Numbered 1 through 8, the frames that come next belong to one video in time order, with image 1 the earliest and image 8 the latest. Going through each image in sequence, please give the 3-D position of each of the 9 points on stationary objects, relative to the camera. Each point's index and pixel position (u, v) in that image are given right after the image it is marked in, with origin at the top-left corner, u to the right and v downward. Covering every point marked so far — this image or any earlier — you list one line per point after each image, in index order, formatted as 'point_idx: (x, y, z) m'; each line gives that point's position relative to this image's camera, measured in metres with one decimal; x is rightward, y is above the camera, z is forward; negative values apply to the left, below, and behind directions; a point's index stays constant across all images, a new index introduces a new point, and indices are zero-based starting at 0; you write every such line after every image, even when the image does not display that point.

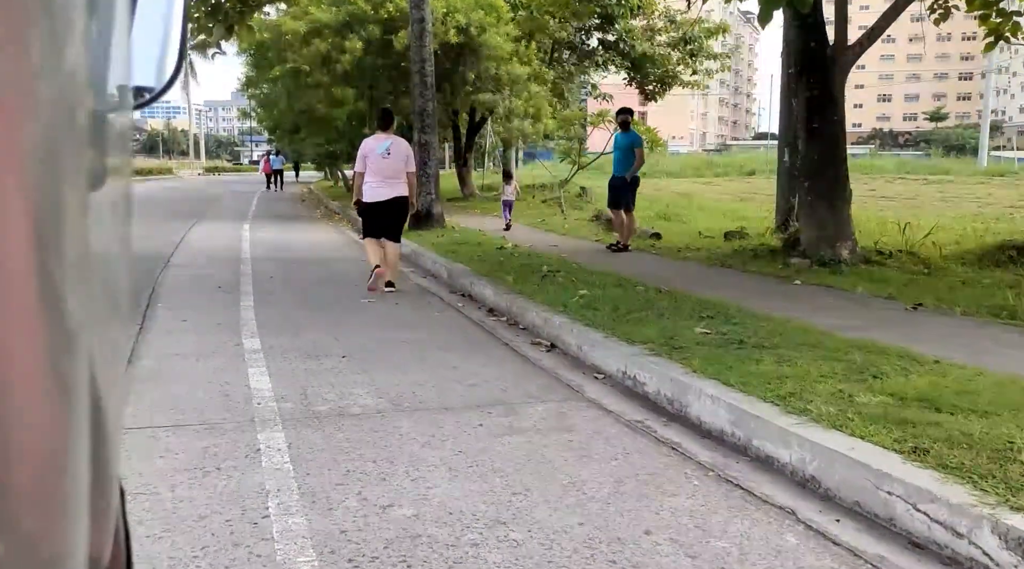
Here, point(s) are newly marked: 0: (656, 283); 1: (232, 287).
0: (+1.4, 0.0, +9.5) m
1: (-2.9, 0.0, +10.3) m
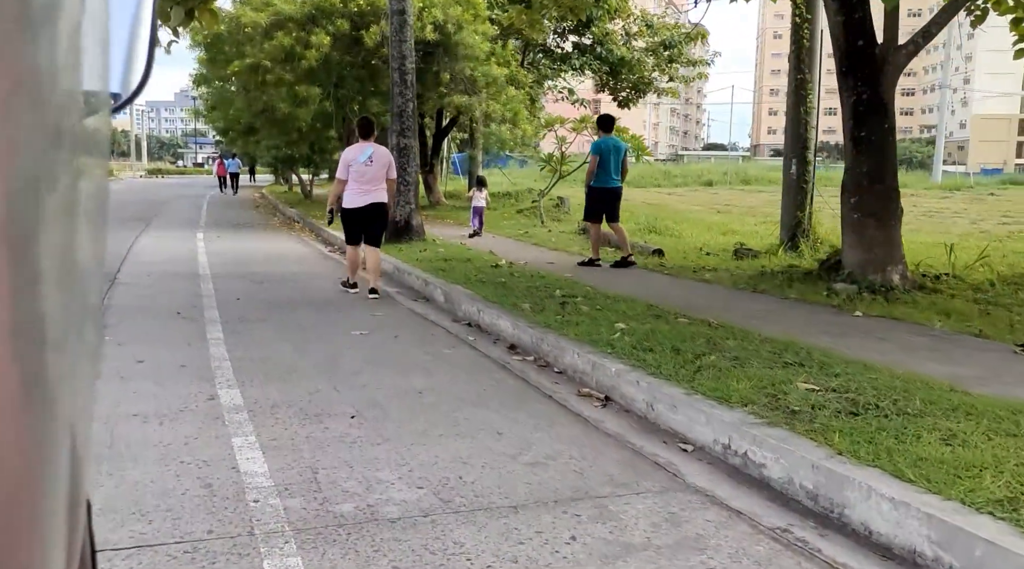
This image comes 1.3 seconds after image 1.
0: (+1.5, -0.2, +8.2) m
1: (-2.8, -0.2, +8.7) m
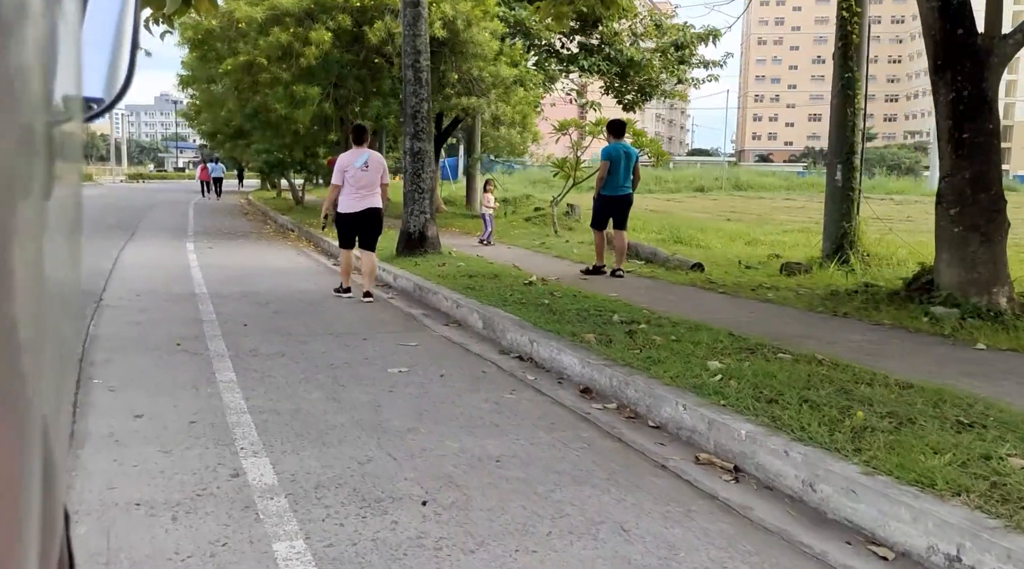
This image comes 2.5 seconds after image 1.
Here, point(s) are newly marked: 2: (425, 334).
0: (+1.9, -0.4, +7.0) m
1: (-2.3, -0.4, +7.5) m
2: (-0.7, -0.4, +8.5) m
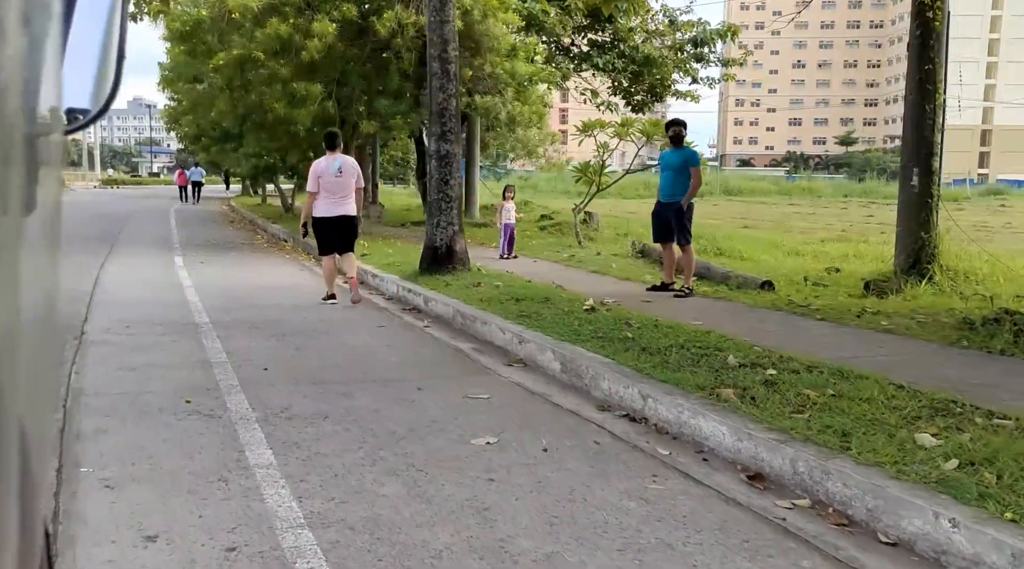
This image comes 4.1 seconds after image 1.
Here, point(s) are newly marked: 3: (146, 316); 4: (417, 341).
0: (+2.5, -0.6, +5.4) m
1: (-1.7, -0.7, +5.8) m
2: (-0.1, -0.6, +6.9) m
3: (-3.3, -0.3, +9.2) m
4: (-0.8, -0.5, +8.4) m
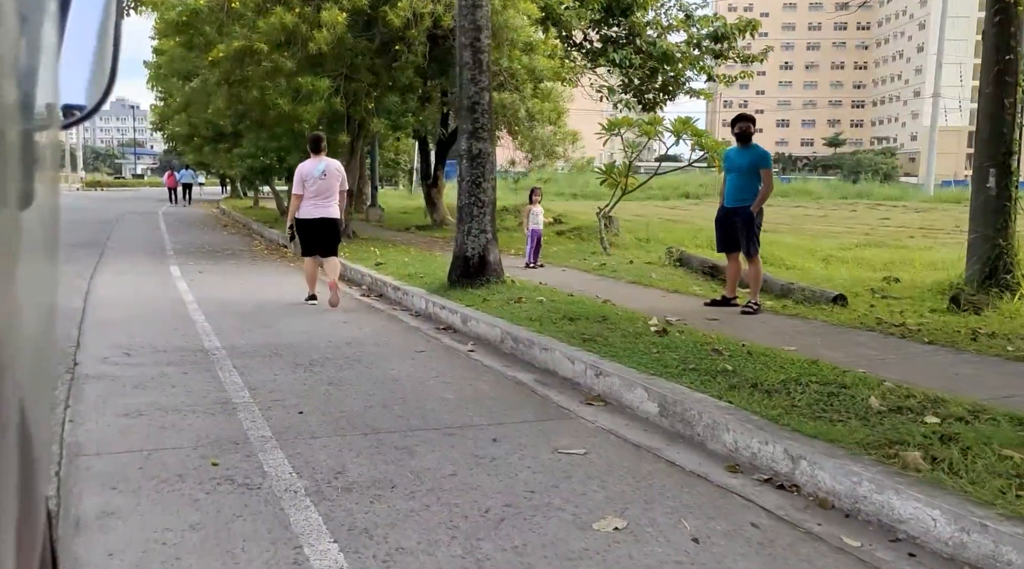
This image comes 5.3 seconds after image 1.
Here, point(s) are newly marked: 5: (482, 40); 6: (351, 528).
0: (+3.1, -0.8, +4.3) m
1: (-1.2, -0.8, +4.6) m
2: (+0.4, -0.8, +5.7) m
3: (-2.9, -0.4, +7.9) m
4: (-0.3, -0.6, +7.2) m
5: (-0.3, +2.5, +10.3) m
6: (-0.6, -0.9, +3.8) m
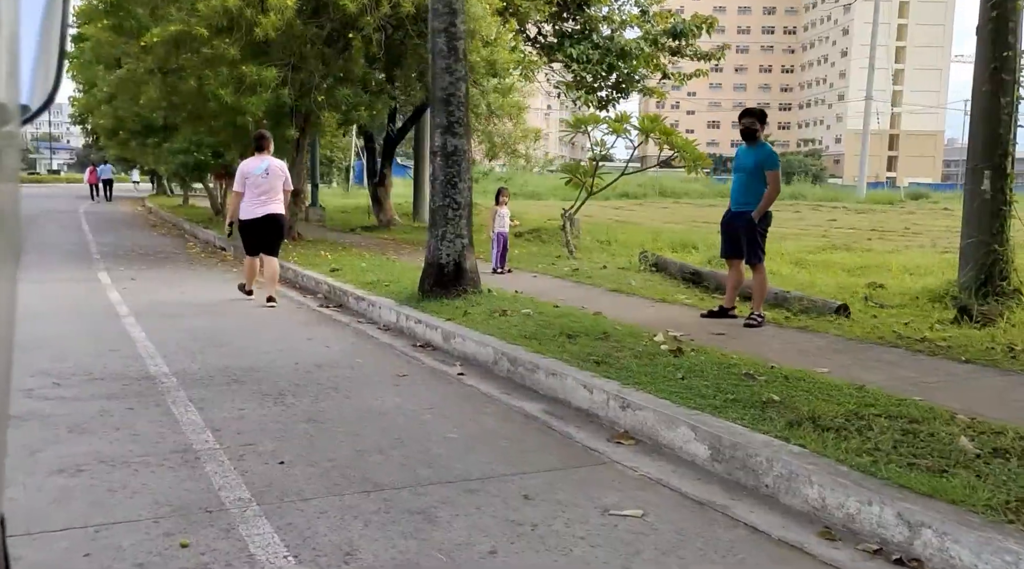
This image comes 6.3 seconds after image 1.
0: (+3.3, -0.9, +3.5) m
1: (-1.0, -0.9, +3.6) m
2: (+0.5, -0.9, +4.8) m
3: (-2.9, -0.5, +6.8) m
4: (-0.3, -0.7, +6.2) m
5: (-0.5, +2.4, +9.4) m
6: (-0.4, -1.0, +2.8) m
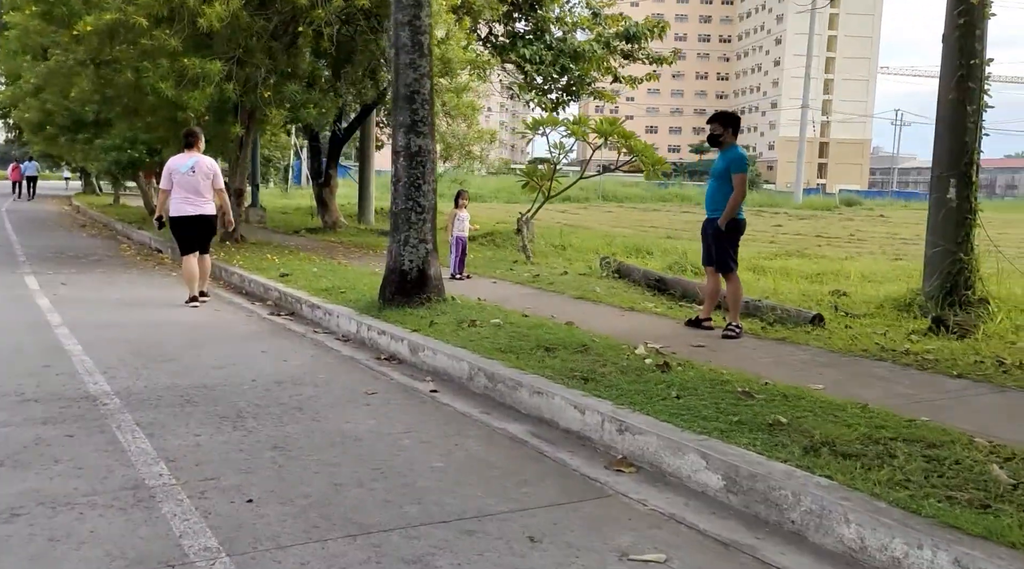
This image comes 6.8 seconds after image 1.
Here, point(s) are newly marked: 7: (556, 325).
0: (+3.3, -0.9, +3.3) m
1: (-1.0, -1.0, +3.0) m
2: (+0.5, -0.9, +4.3) m
3: (-3.0, -0.6, +6.1) m
4: (-0.4, -0.8, +5.7) m
5: (-0.8, +2.3, +8.8) m
6: (-0.2, -1.1, +2.3) m
7: (+0.4, -0.3, +8.3) m
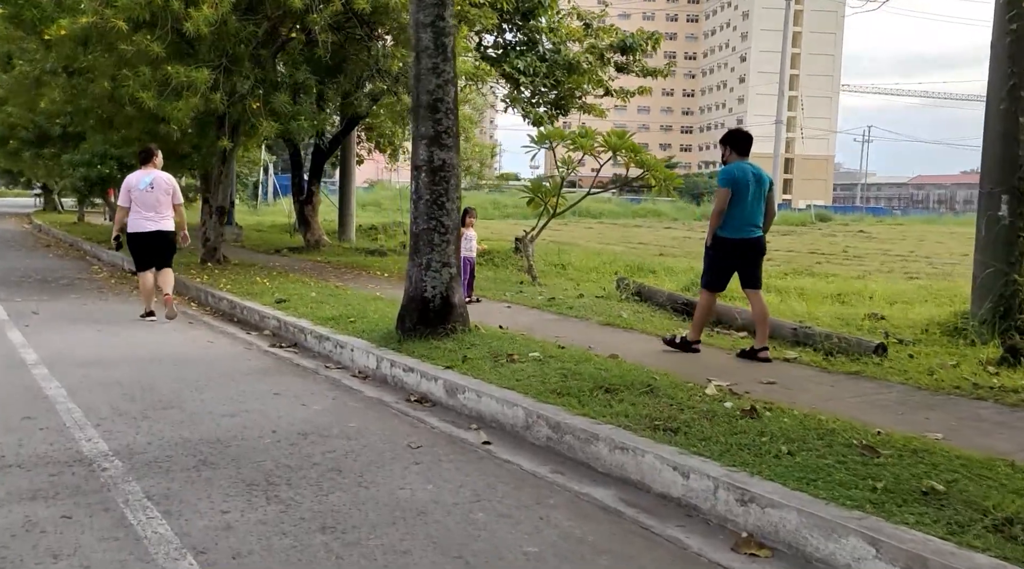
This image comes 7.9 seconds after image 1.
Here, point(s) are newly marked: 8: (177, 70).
0: (+3.8, -1.1, +2.5) m
1: (-0.5, -1.1, +2.1) m
2: (+0.9, -1.1, +3.4) m
3: (-2.6, -0.8, +5.1) m
4: (0.0, -1.0, +4.8) m
5: (-0.5, +2.1, +7.9) m
6: (+0.3, -1.2, +1.4) m
7: (+0.7, -0.5, +7.4) m
8: (-4.1, +2.6, +12.3) m
